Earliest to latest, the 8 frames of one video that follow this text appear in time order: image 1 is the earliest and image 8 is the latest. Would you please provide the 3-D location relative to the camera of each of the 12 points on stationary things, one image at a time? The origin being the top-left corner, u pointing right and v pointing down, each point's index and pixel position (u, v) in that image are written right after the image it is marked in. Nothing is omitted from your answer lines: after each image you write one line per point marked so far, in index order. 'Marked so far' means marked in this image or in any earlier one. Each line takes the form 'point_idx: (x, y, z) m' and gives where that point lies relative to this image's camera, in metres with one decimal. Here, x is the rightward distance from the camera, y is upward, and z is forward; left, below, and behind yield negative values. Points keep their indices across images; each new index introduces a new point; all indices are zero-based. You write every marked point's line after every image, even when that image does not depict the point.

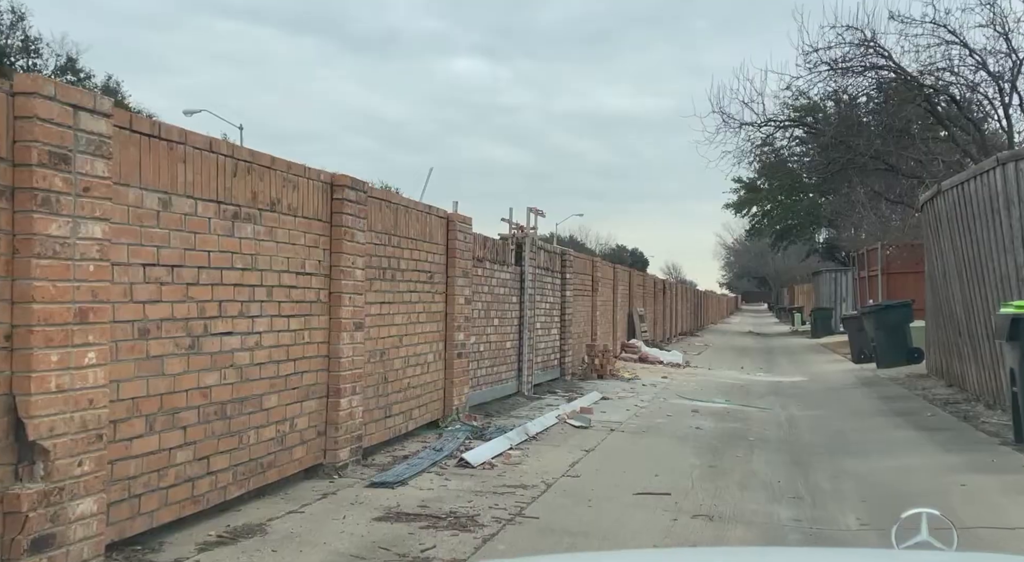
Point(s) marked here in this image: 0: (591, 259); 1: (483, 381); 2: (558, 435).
0: (+1.7, +0.5, +17.5) m
1: (-0.4, -1.2, +10.3) m
2: (+0.5, -1.7, +8.9) m
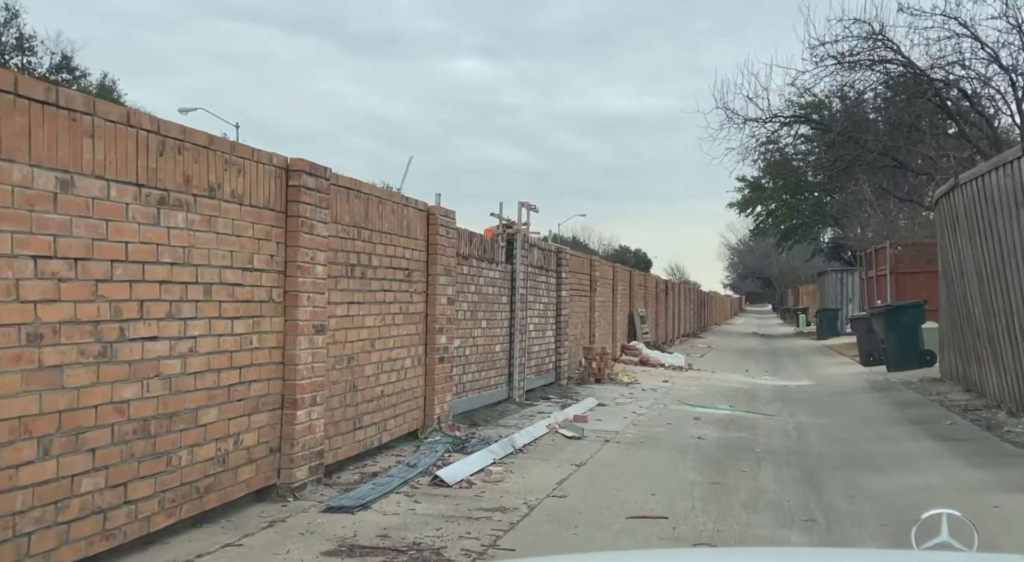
0: (+1.5, +0.5, +16.8) m
1: (-0.5, -1.2, +9.6) m
2: (+0.3, -1.7, +8.2) m
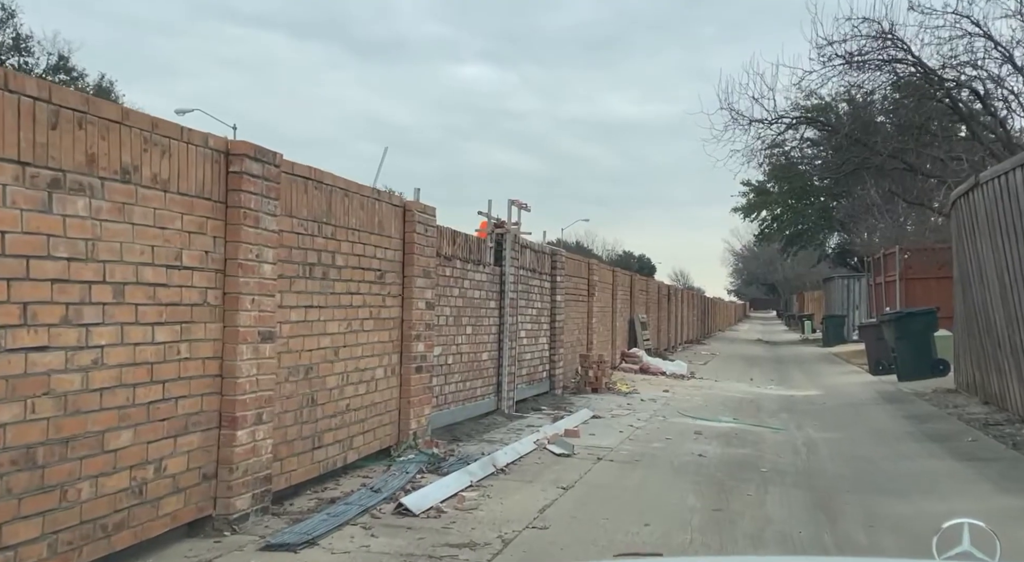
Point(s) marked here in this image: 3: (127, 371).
0: (+1.4, +0.4, +16.0) m
1: (-0.7, -1.3, +8.9) m
2: (+0.2, -1.7, +7.5) m
3: (-1.9, -0.4, +4.1) m
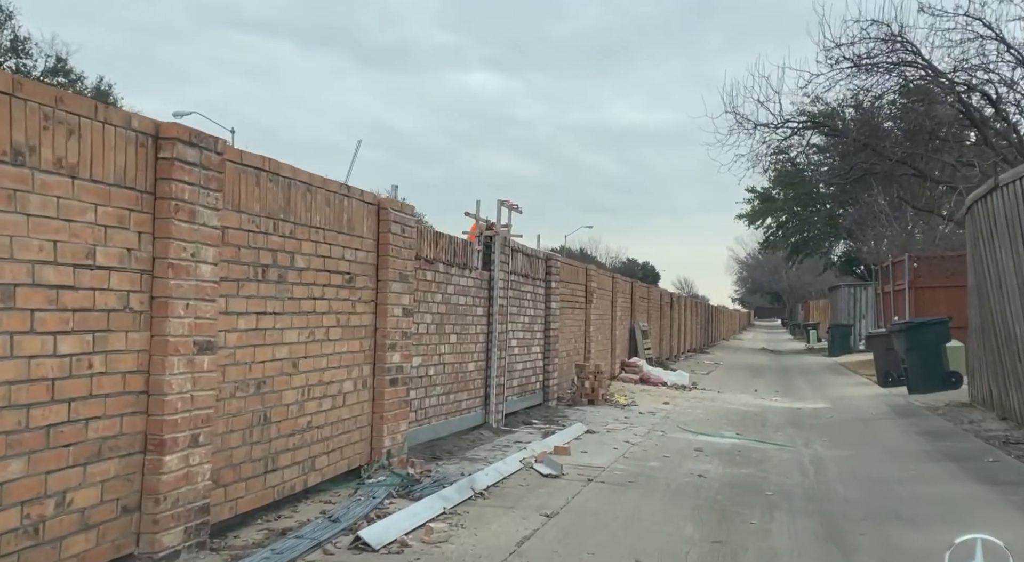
0: (+1.3, +0.3, +15.4) m
1: (-0.8, -1.3, +8.3) m
2: (0.0, -1.7, +6.8) m
3: (-2.1, -0.5, +3.5) m
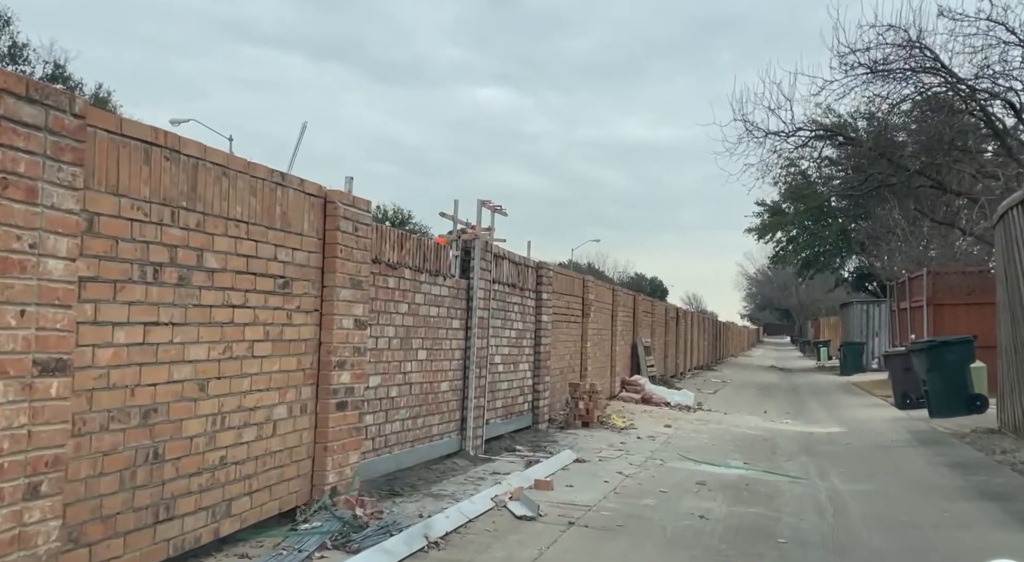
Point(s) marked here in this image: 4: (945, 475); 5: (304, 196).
0: (+1.2, +0.1, +14.3) m
1: (-1.1, -1.4, +7.2) m
2: (-0.2, -1.8, +5.7) m
3: (-2.3, -0.4, +2.4) m
4: (+5.1, -2.3, +9.8) m
5: (-1.4, +0.6, +5.8) m
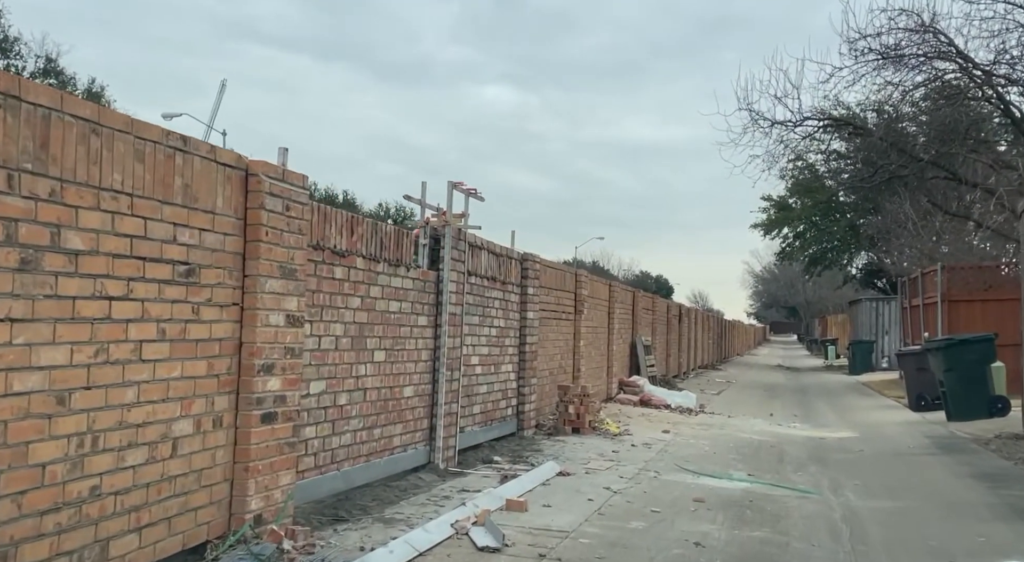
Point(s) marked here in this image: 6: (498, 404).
0: (+1.0, +0.2, +13.3) m
1: (-1.3, -1.3, +6.2) m
2: (-0.5, -1.7, +4.7) m
3: (-2.6, -0.4, +1.5) m
4: (+4.9, -2.2, +8.8) m
5: (-1.7, +0.6, +4.8) m
6: (-0.2, -1.5, +9.9) m
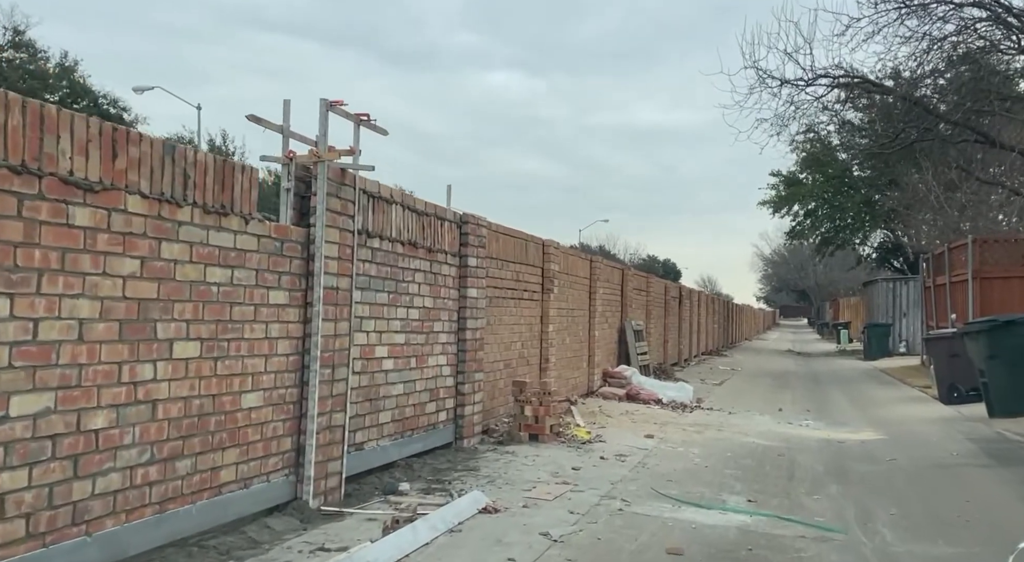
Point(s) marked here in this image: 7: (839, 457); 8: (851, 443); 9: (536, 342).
0: (+0.4, +0.5, +11.0) m
1: (-2.0, -1.1, +3.9) m
2: (-1.2, -1.5, +2.4) m
3: (-3.4, -0.2, -0.8) m
4: (+4.2, -1.9, +6.5) m
5: (-2.4, +0.8, +2.5) m
6: (-0.8, -1.2, +7.6) m
7: (+4.0, -2.1, +10.0) m
8: (+4.6, -2.2, +11.2) m
9: (+0.3, -0.8, +10.9) m
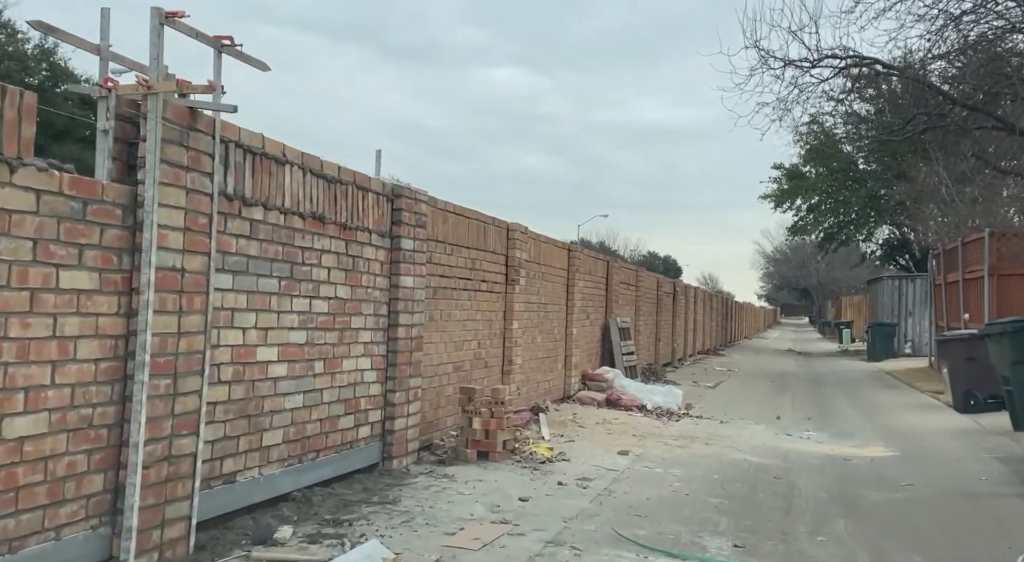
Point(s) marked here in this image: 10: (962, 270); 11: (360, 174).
0: (-0.1, +0.7, +9.5) m
1: (-2.5, -1.0, +2.4) m
2: (-1.7, -1.4, +0.9) m
3: (-3.9, -0.1, -2.3) m
4: (+3.7, -1.8, +5.0) m
5: (-2.9, +1.0, +0.9) m
6: (-1.3, -1.1, +6.1) m
7: (+3.5, -2.1, +8.5) m
8: (+4.1, -2.1, +9.7) m
9: (-0.2, -0.7, +9.4) m
10: (+10.9, +0.3, +20.0) m
11: (-1.1, +0.9, +6.4) m
